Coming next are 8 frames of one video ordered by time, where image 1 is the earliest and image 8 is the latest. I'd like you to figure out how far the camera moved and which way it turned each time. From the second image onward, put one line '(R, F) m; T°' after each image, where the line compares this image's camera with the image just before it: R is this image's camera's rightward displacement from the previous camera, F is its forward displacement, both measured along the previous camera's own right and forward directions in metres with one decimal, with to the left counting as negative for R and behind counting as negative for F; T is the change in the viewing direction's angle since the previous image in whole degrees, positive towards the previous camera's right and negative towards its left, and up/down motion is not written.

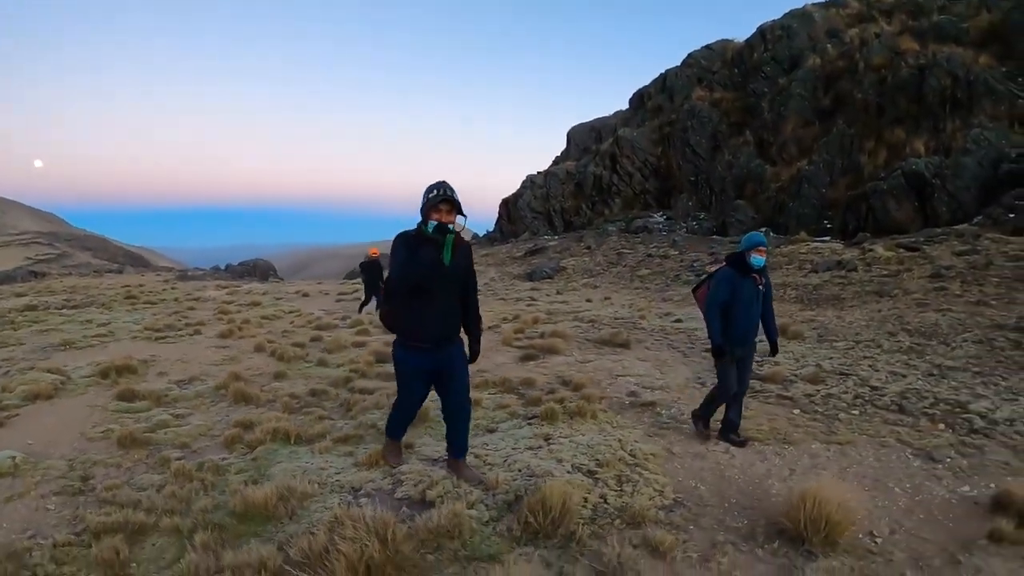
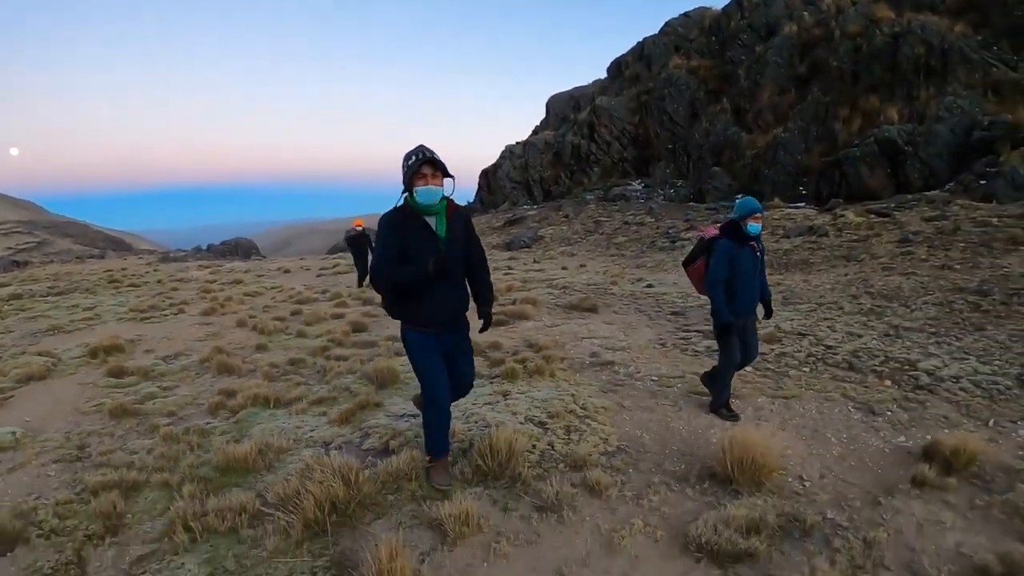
(+0.3, -0.2) m; -1°
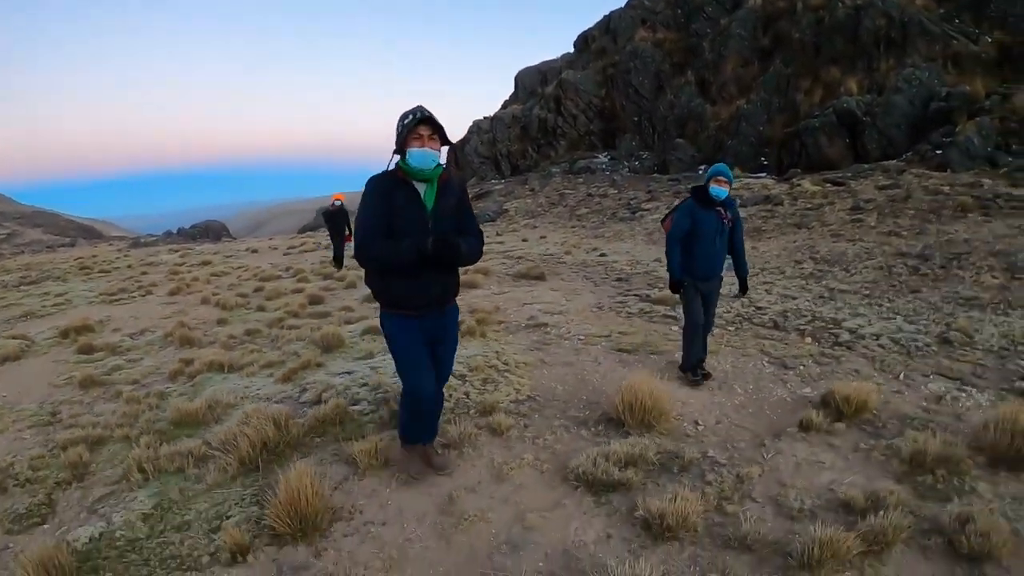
(+0.3, -0.4) m; +1°
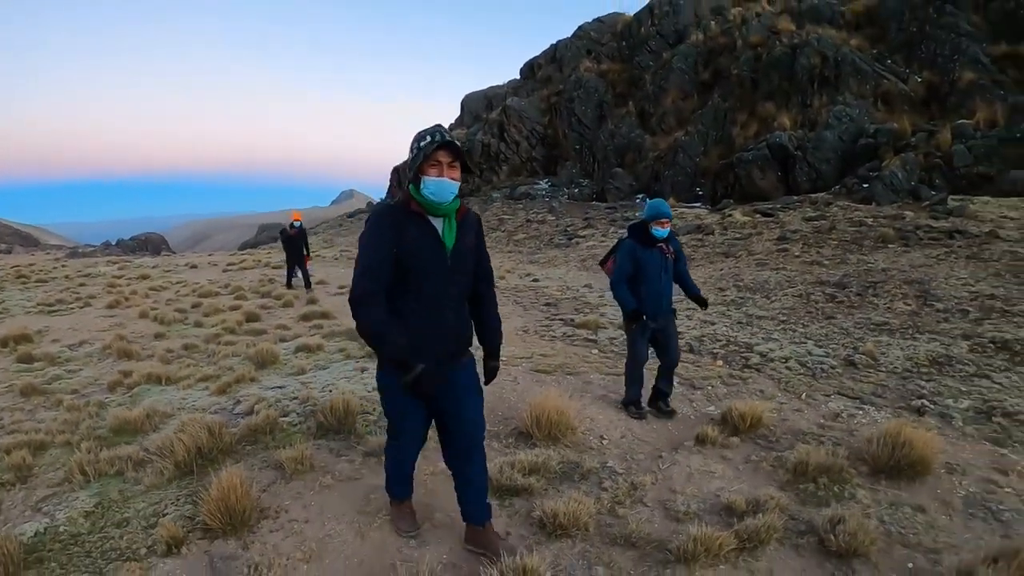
(+0.1, -0.4) m; +4°
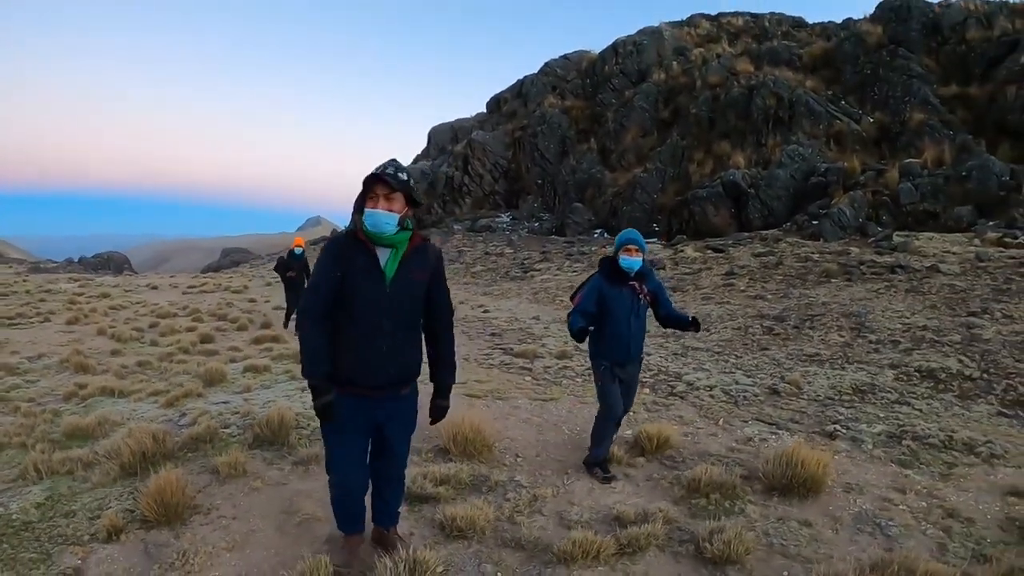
(+0.2, -0.5) m; +2°
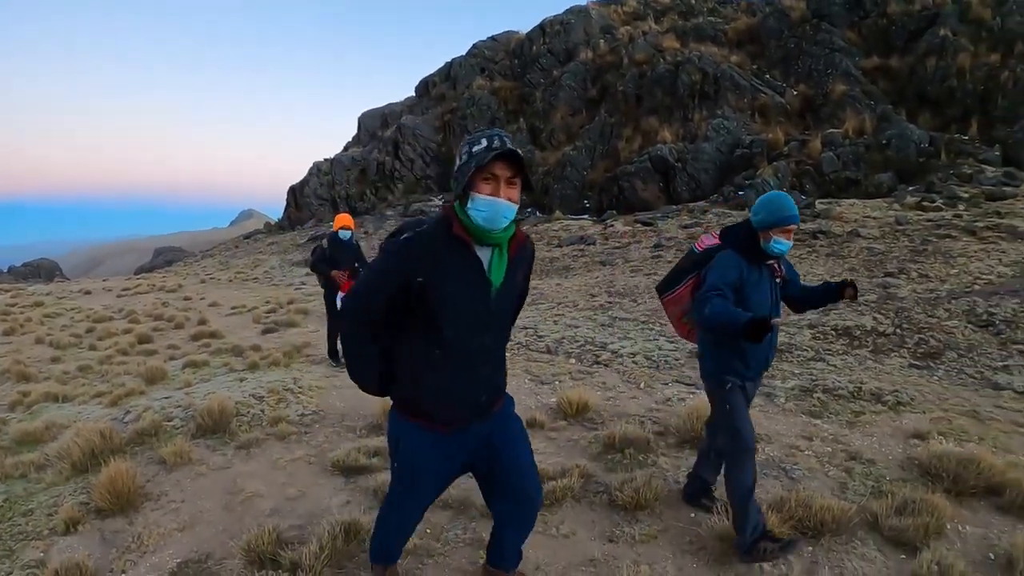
(+0.1, -0.4) m; +4°
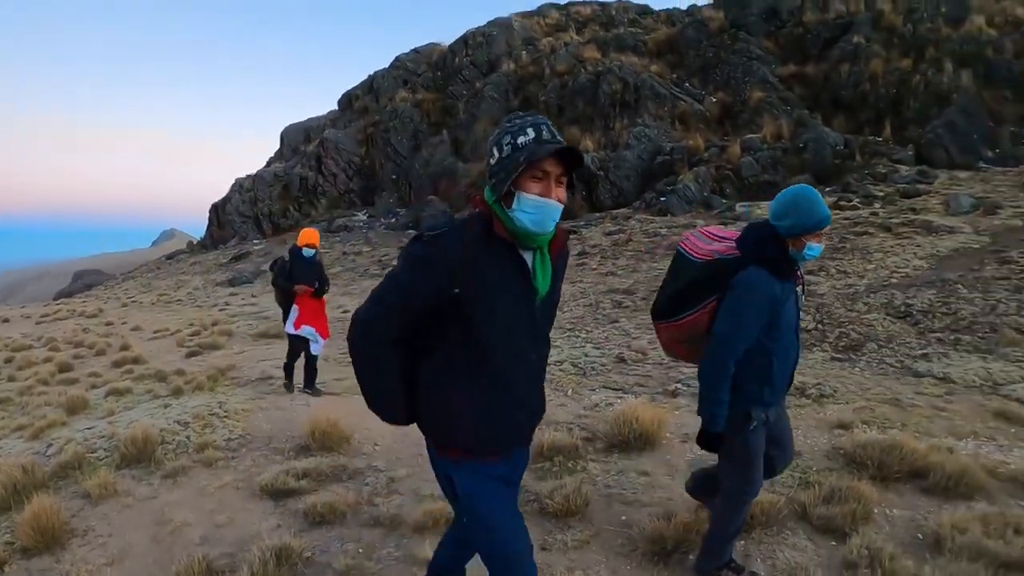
(0.0, -0.1) m; +5°
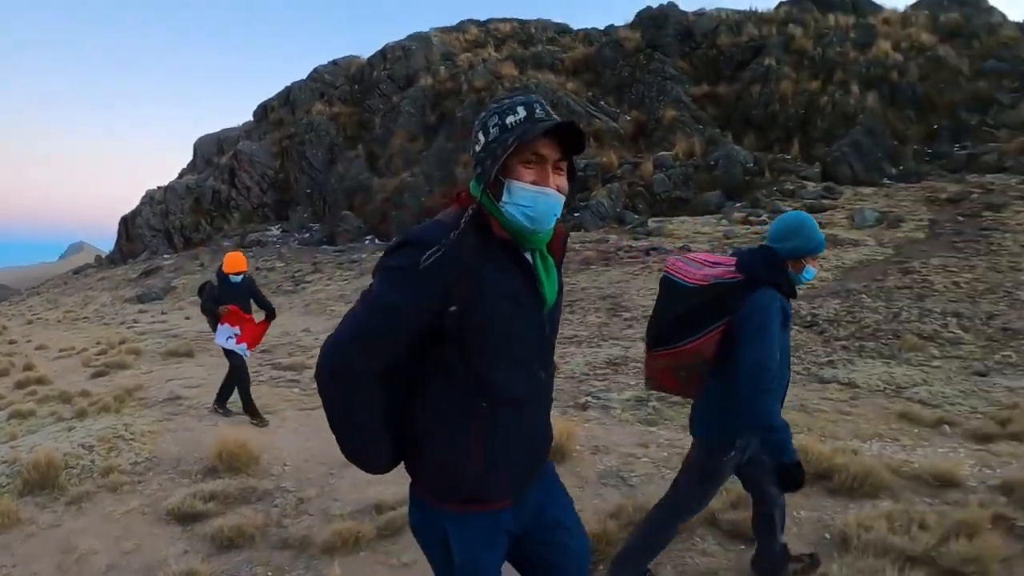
(+0.1, -0.2) m; +5°
